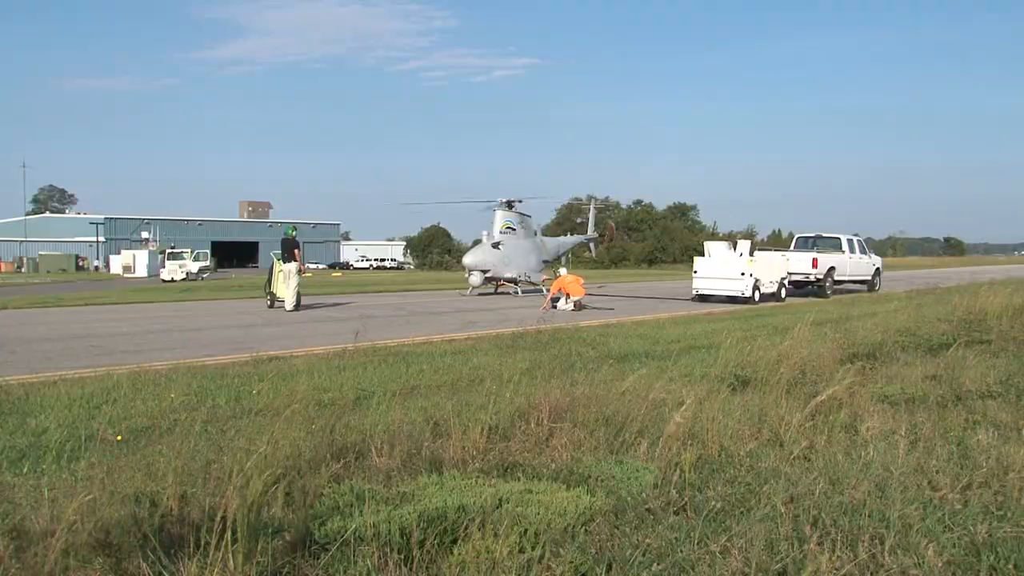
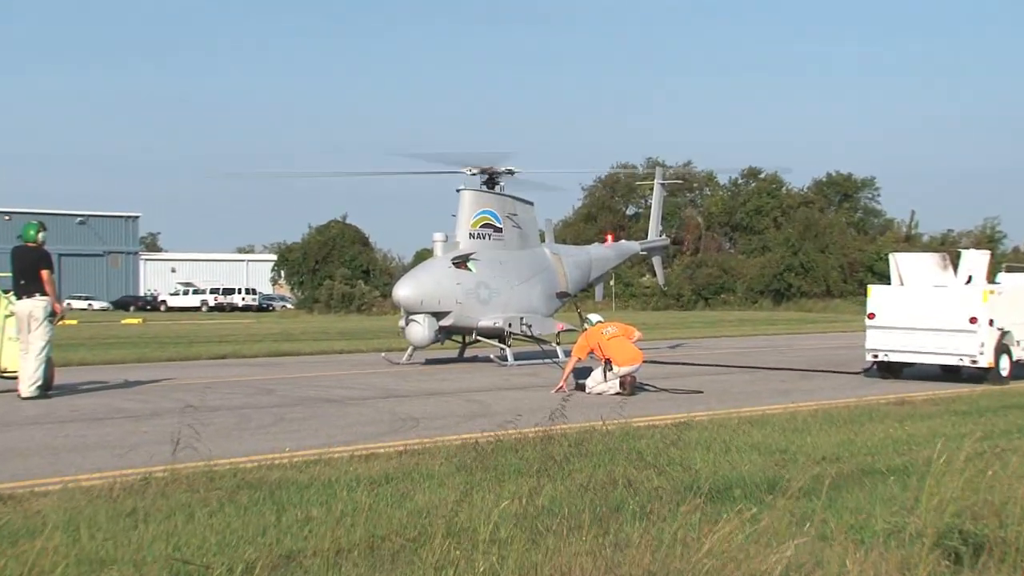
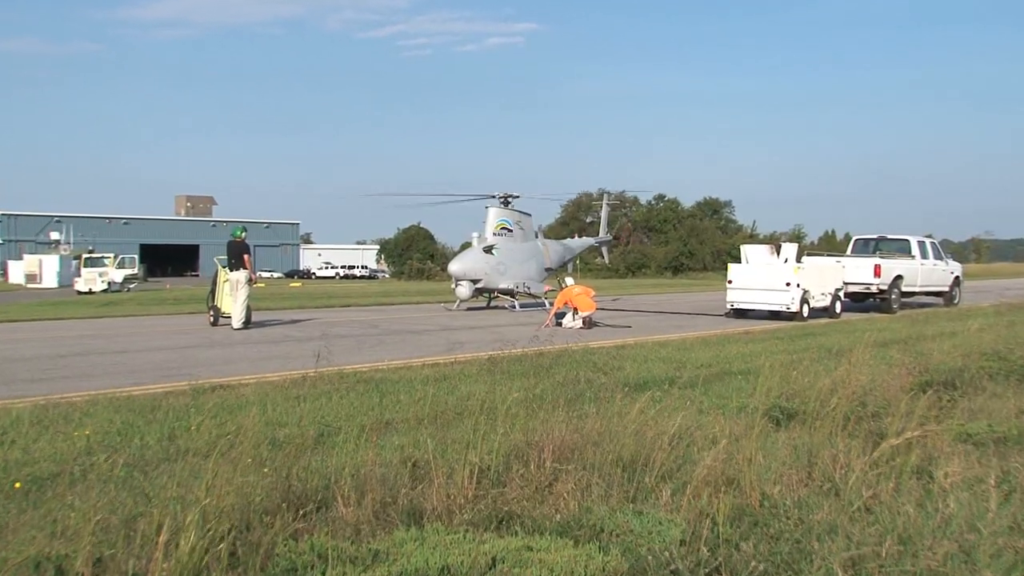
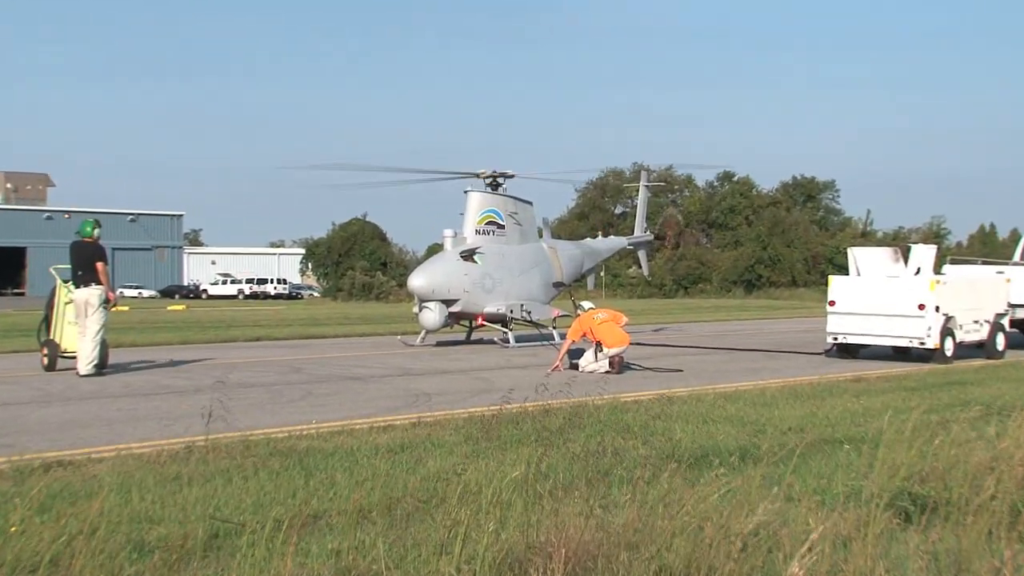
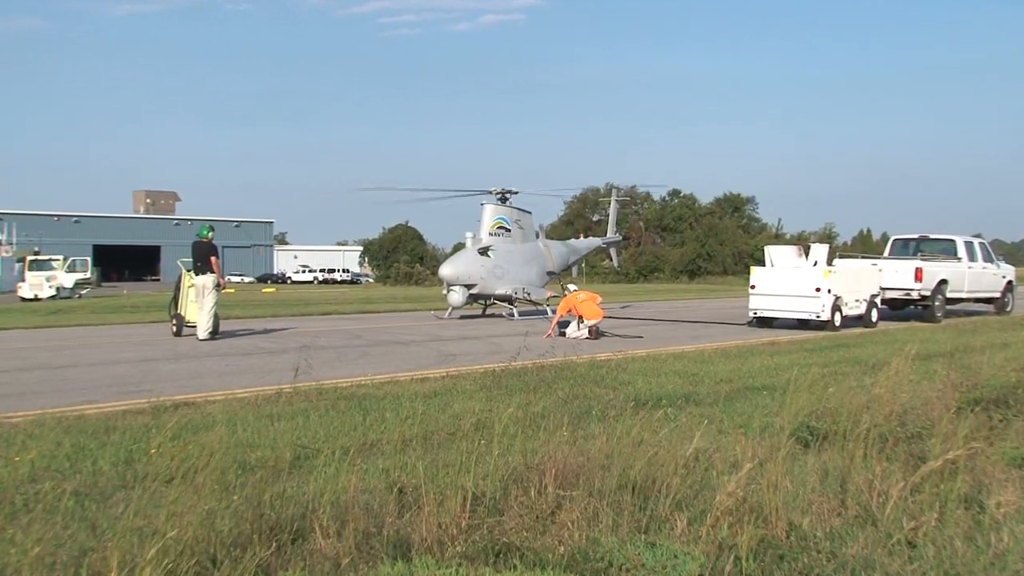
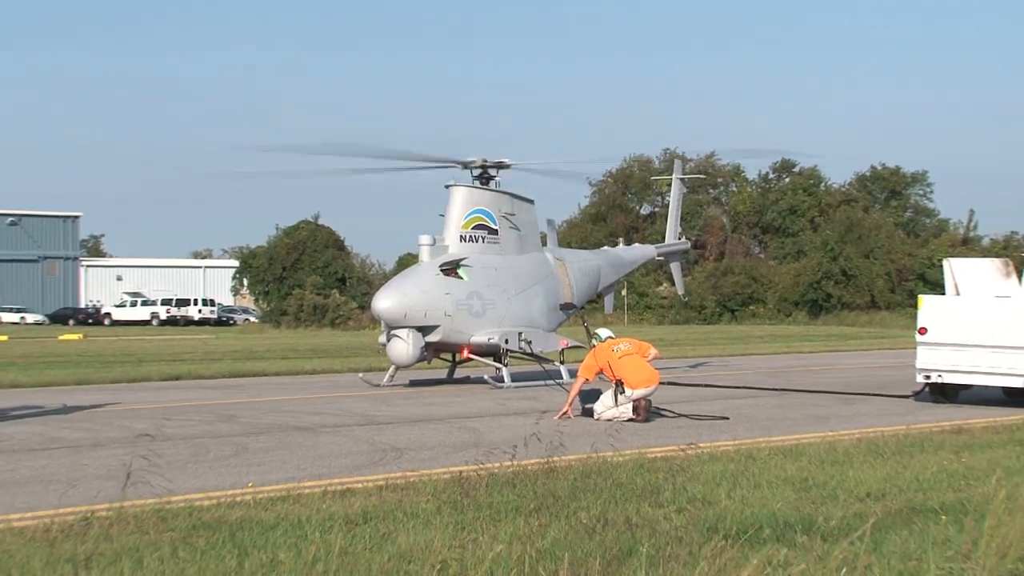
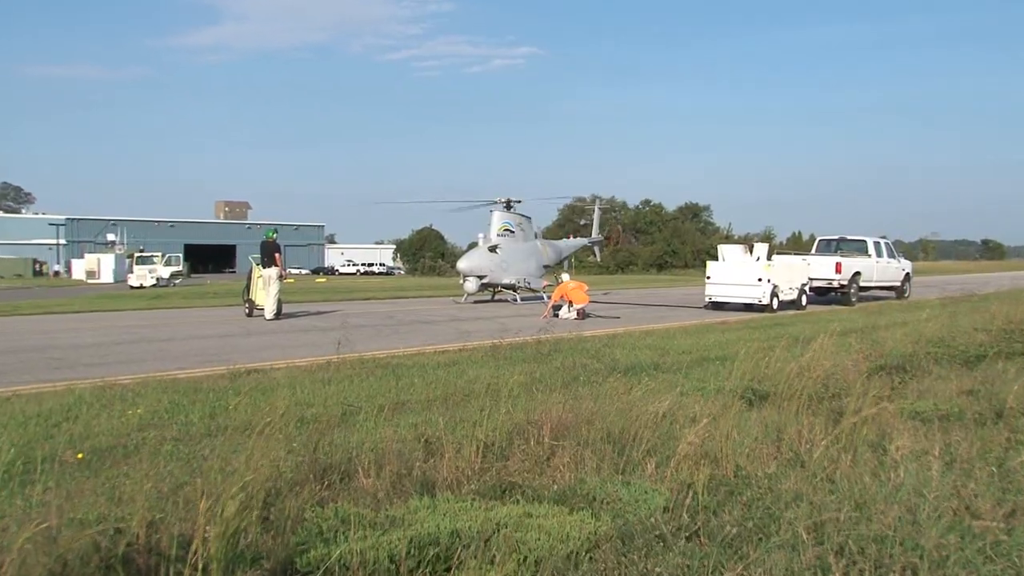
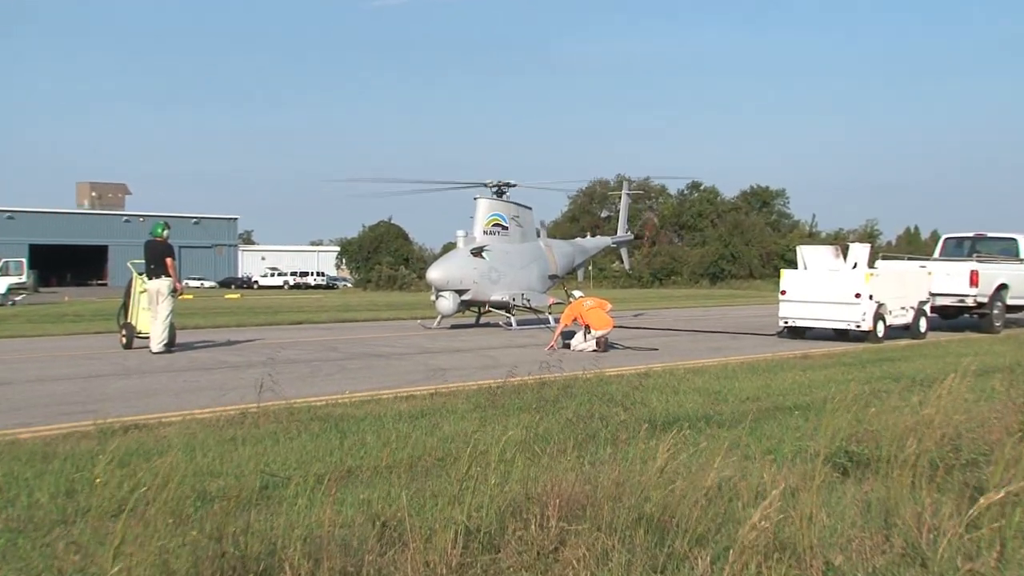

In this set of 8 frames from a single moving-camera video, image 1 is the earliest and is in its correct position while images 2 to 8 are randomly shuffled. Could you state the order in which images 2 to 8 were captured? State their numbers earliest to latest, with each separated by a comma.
7, 3, 5, 8, 4, 2, 6
